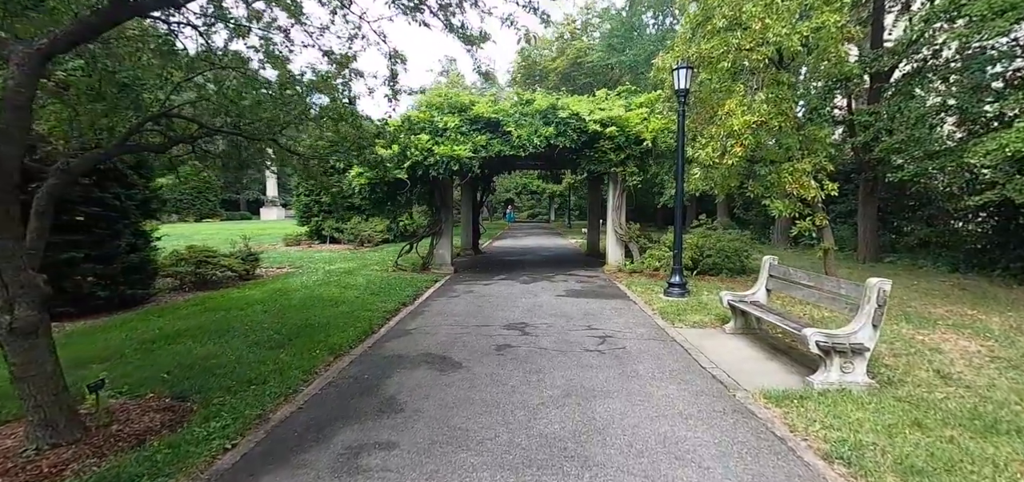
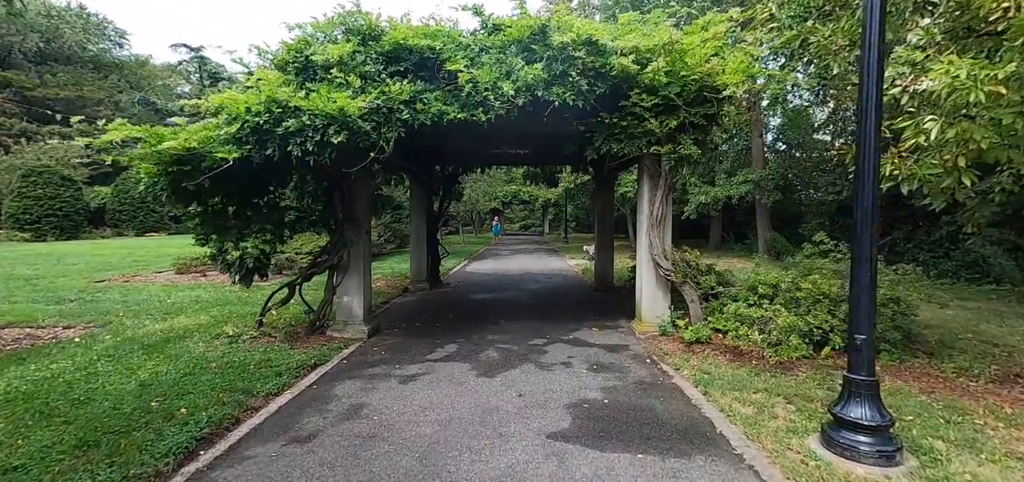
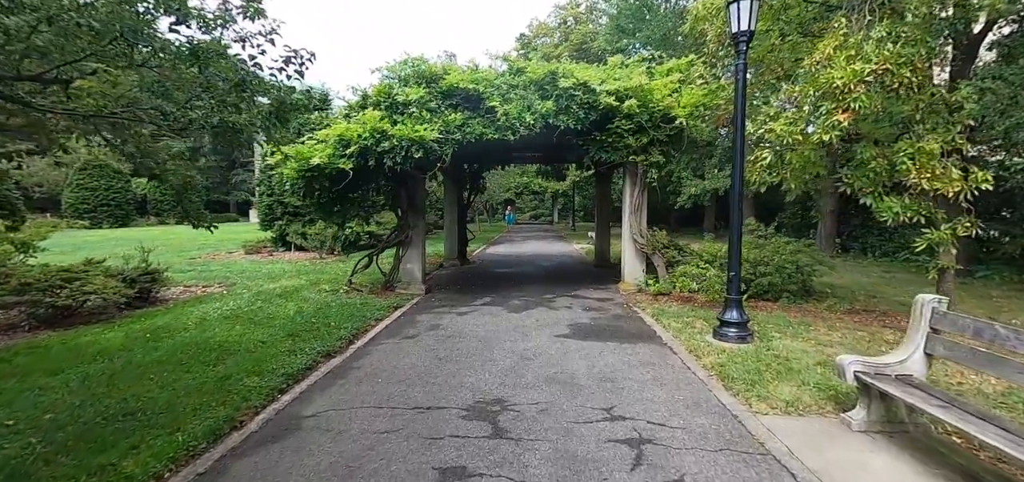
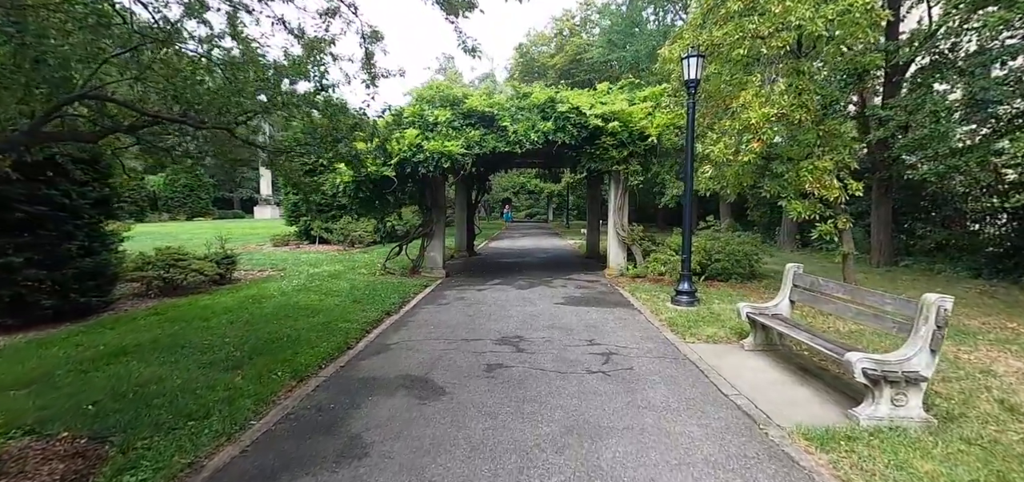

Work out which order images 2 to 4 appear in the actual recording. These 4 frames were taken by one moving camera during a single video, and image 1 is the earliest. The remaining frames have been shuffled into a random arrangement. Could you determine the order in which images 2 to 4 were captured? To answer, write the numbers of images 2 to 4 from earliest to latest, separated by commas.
4, 3, 2
